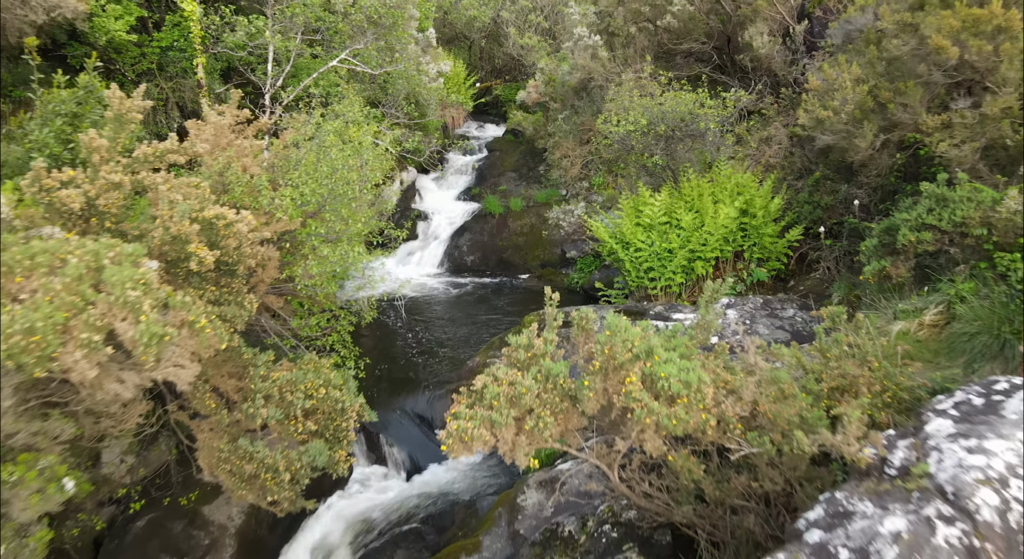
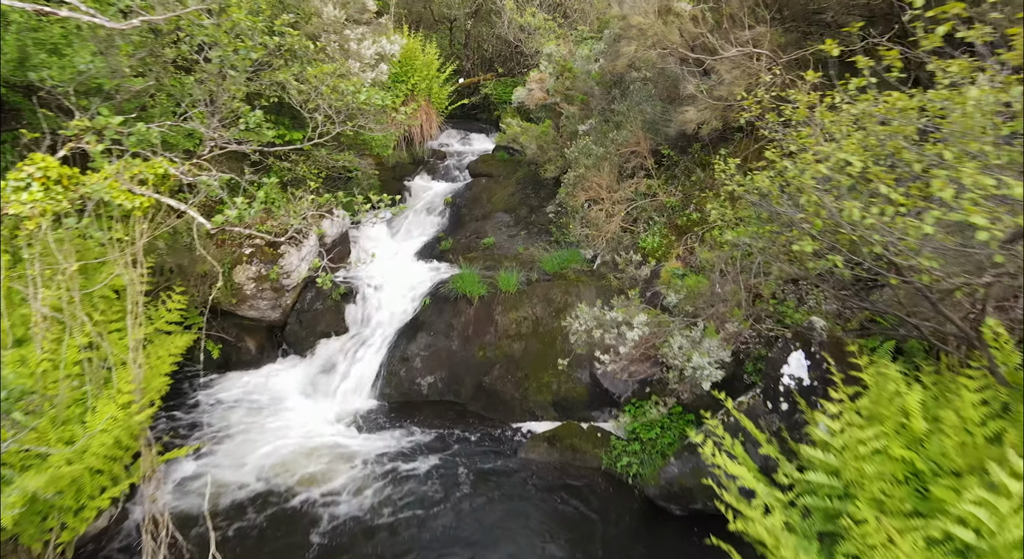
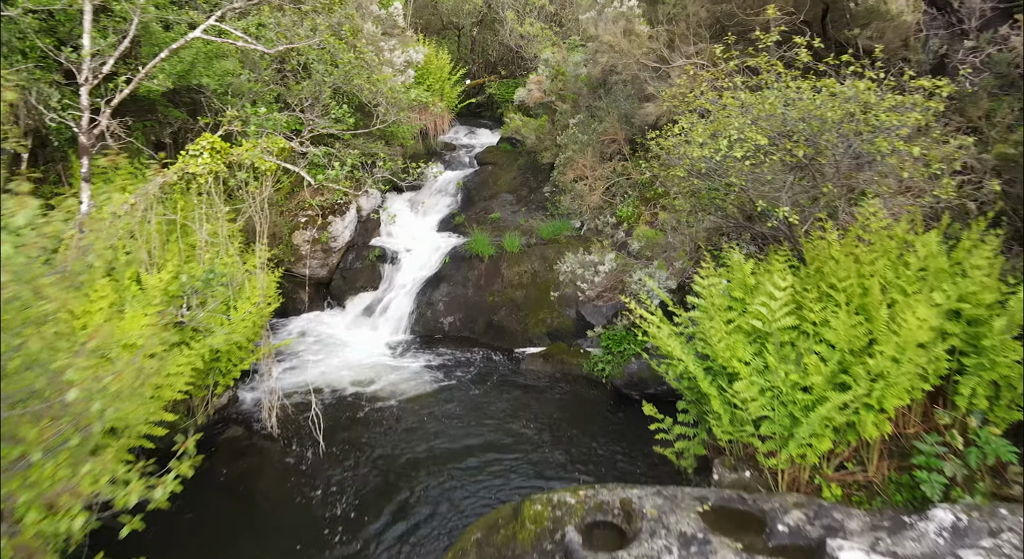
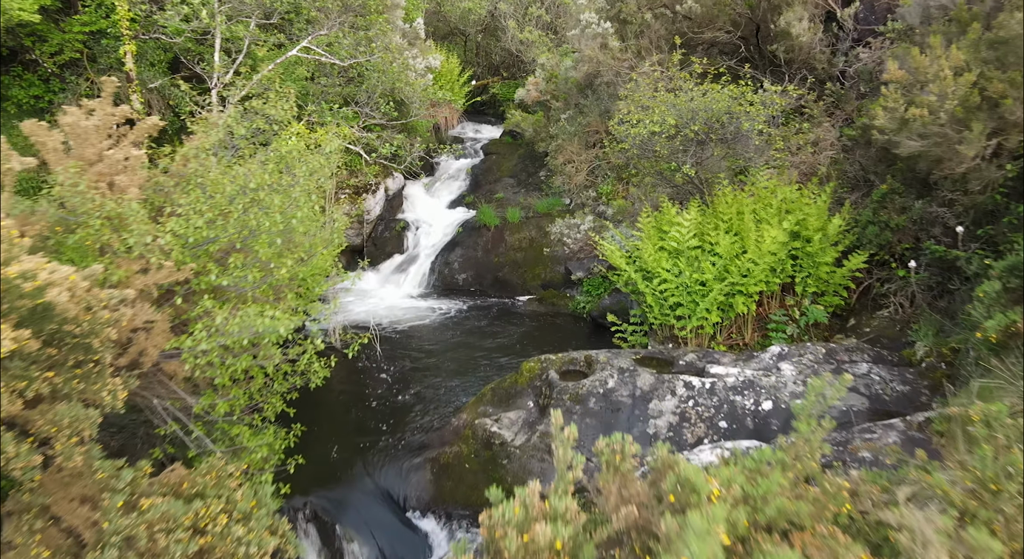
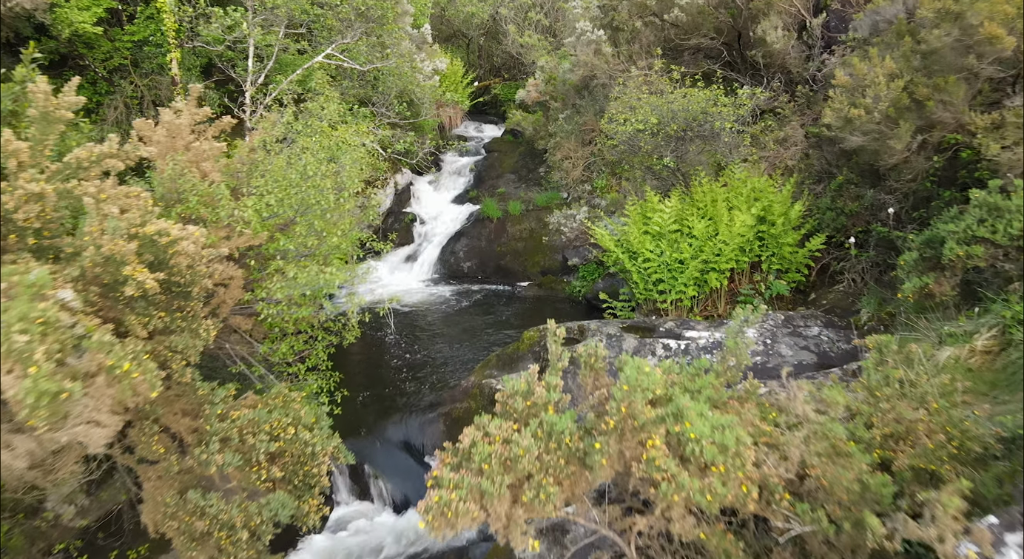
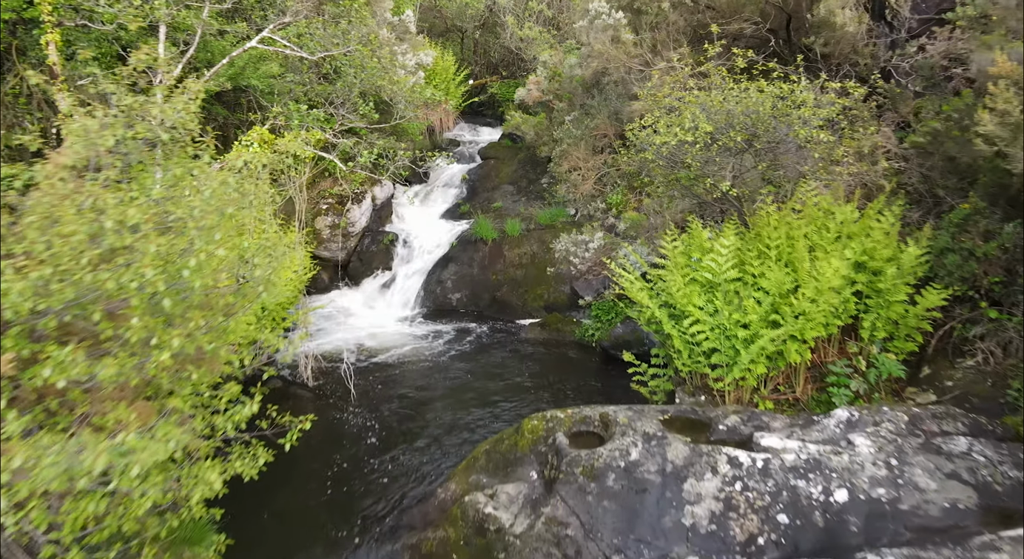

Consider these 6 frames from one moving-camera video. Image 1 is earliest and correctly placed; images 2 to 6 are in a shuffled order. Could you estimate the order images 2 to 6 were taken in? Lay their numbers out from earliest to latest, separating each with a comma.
5, 4, 6, 3, 2
